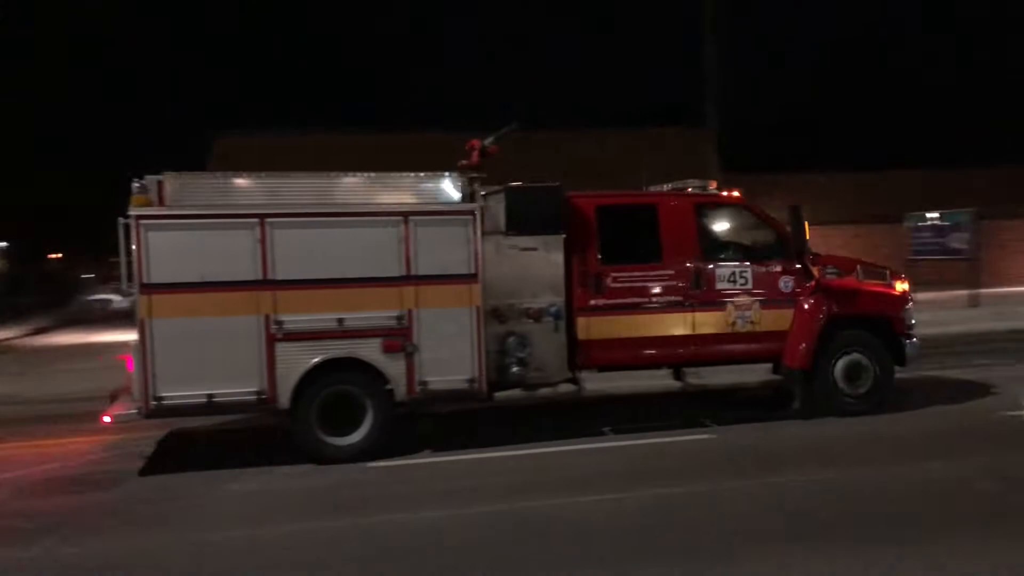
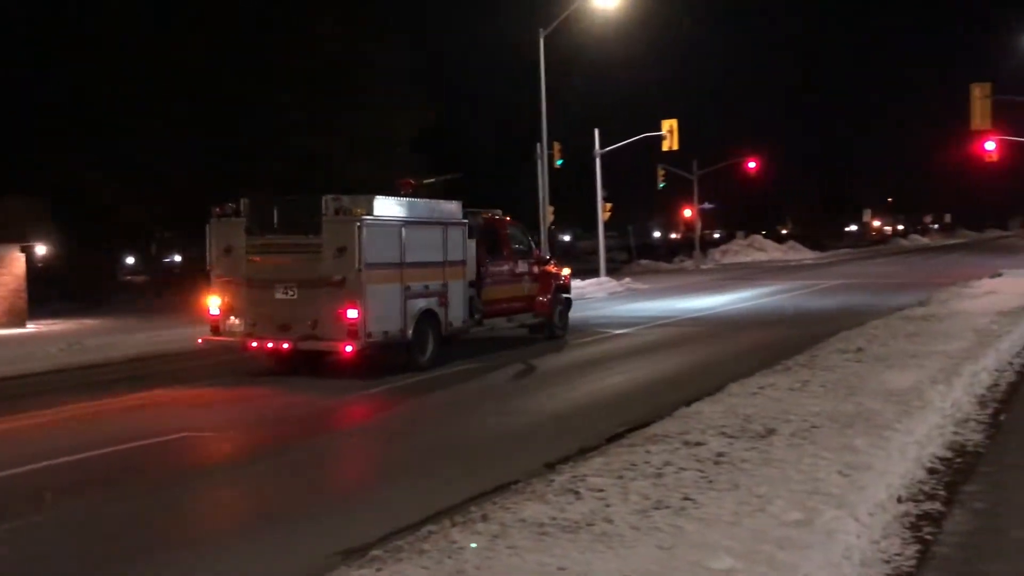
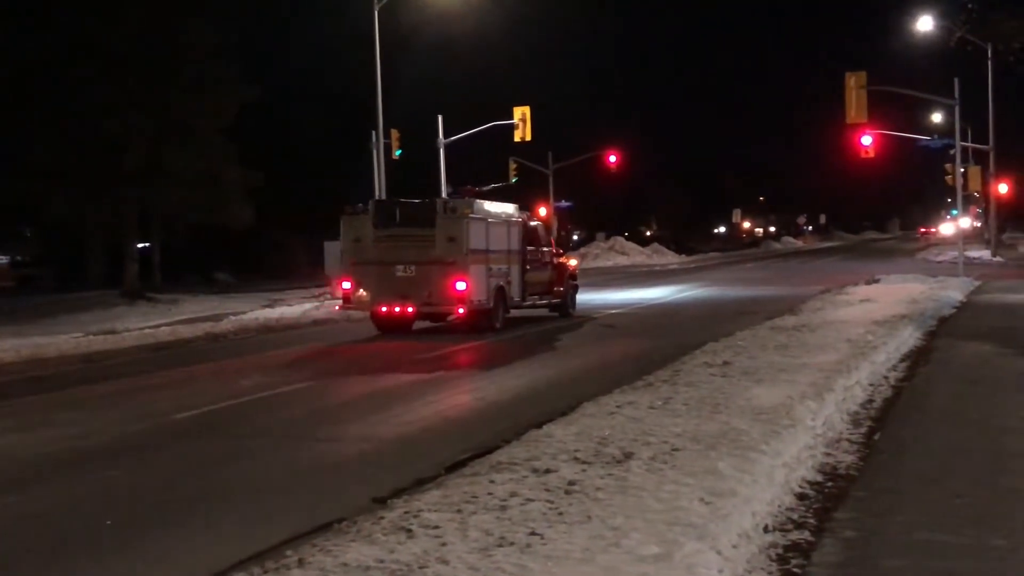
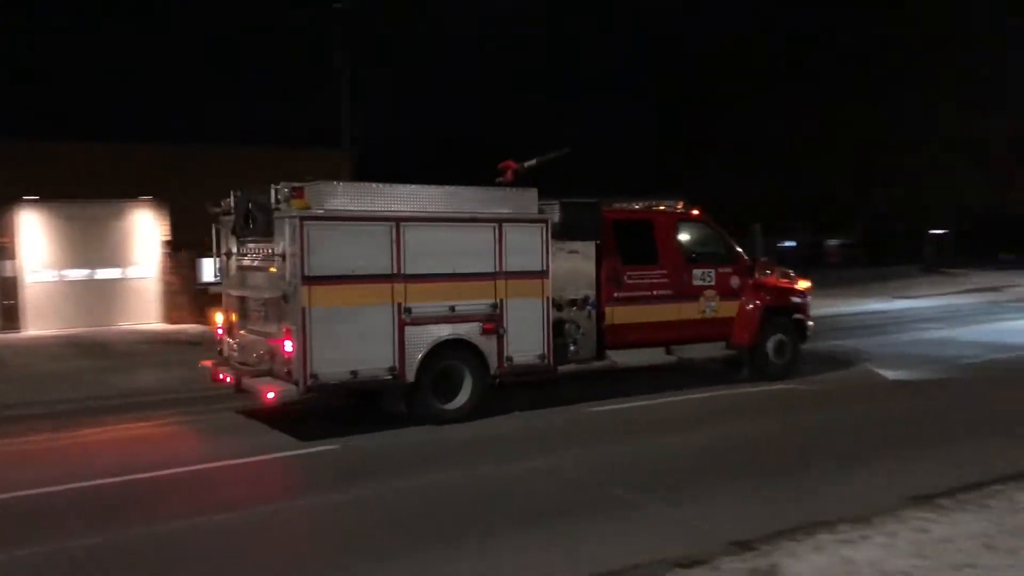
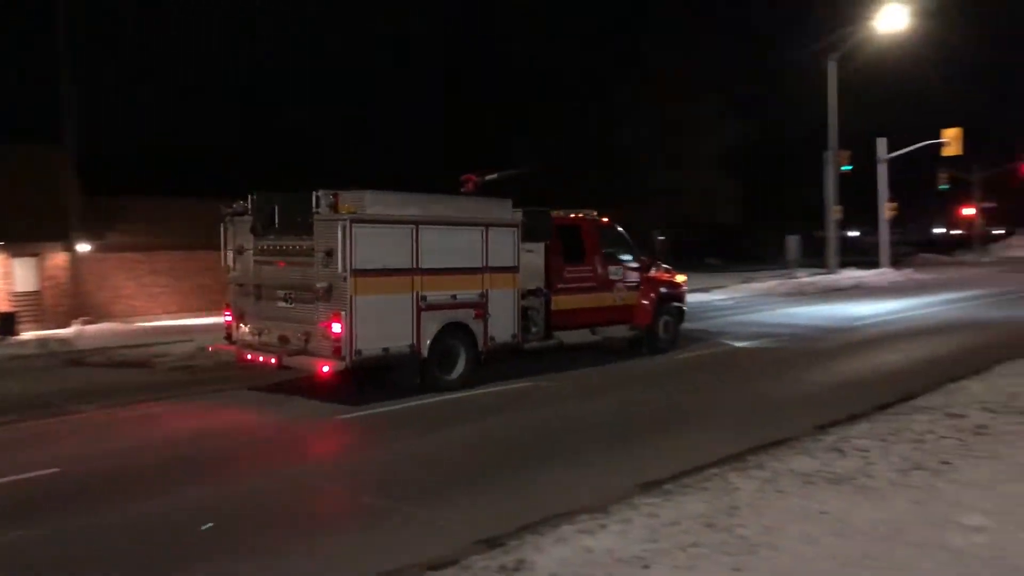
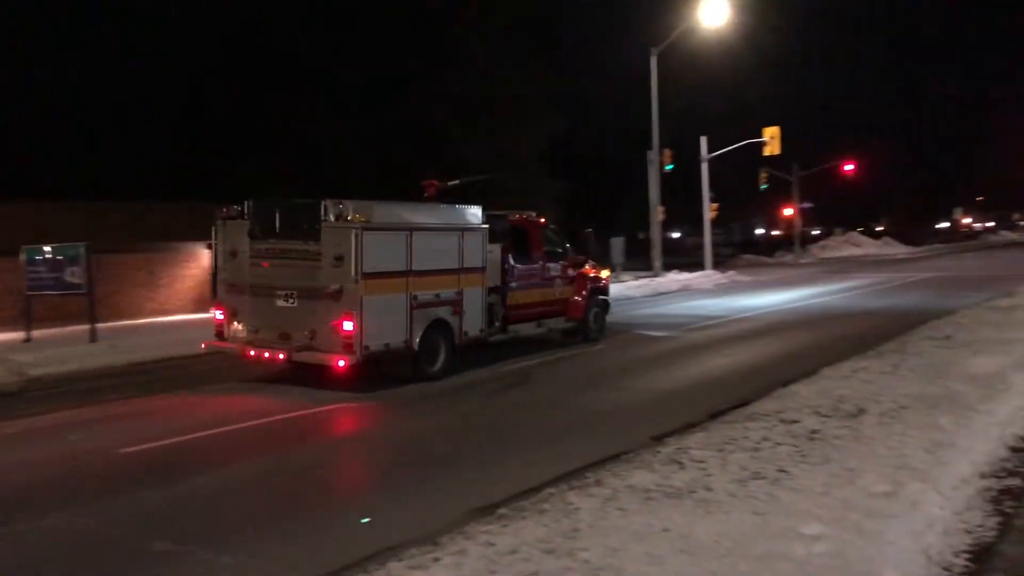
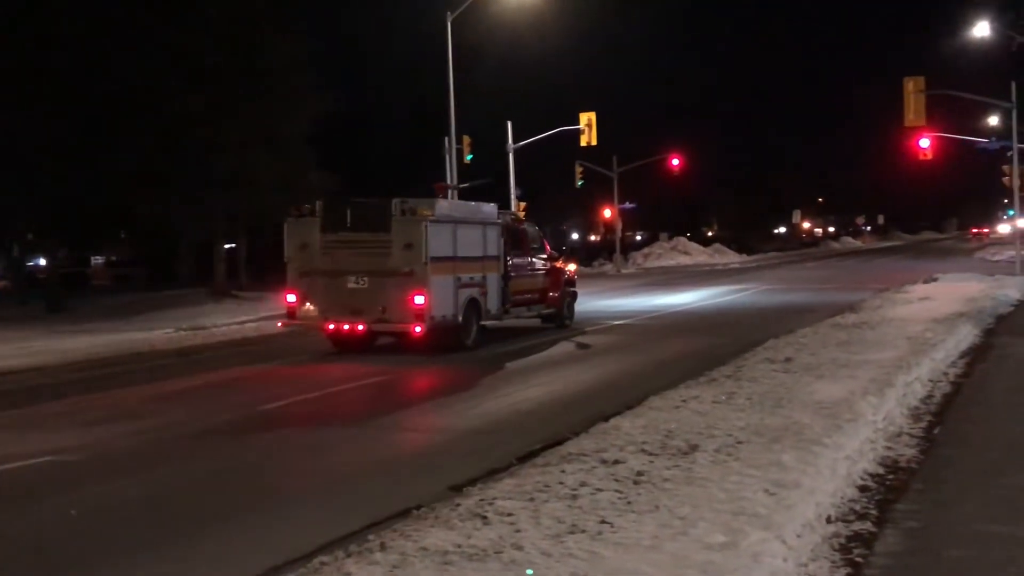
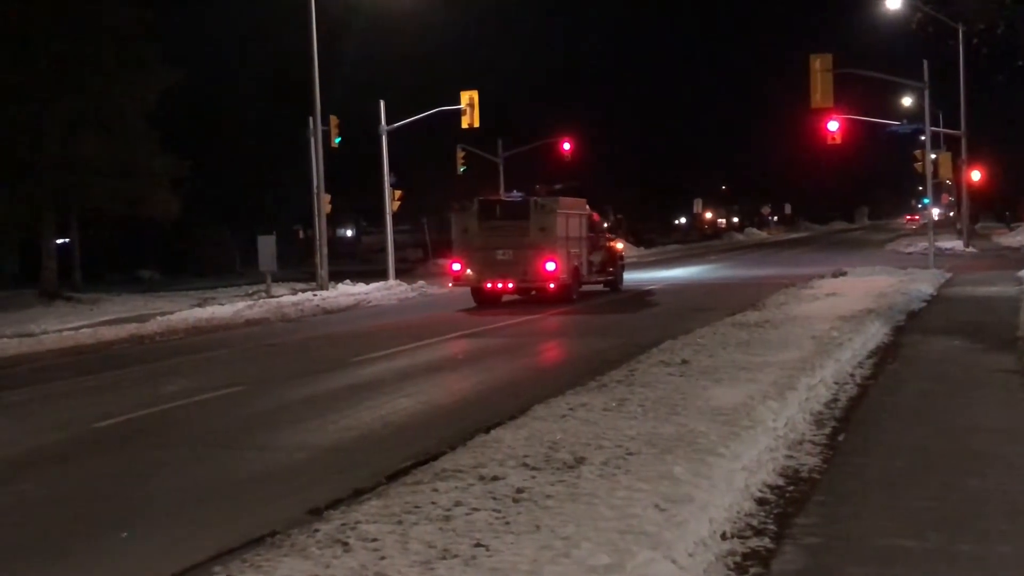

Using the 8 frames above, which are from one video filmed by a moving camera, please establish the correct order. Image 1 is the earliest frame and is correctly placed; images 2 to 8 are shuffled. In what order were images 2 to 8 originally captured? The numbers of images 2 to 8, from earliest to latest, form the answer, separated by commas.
4, 5, 6, 2, 7, 3, 8
